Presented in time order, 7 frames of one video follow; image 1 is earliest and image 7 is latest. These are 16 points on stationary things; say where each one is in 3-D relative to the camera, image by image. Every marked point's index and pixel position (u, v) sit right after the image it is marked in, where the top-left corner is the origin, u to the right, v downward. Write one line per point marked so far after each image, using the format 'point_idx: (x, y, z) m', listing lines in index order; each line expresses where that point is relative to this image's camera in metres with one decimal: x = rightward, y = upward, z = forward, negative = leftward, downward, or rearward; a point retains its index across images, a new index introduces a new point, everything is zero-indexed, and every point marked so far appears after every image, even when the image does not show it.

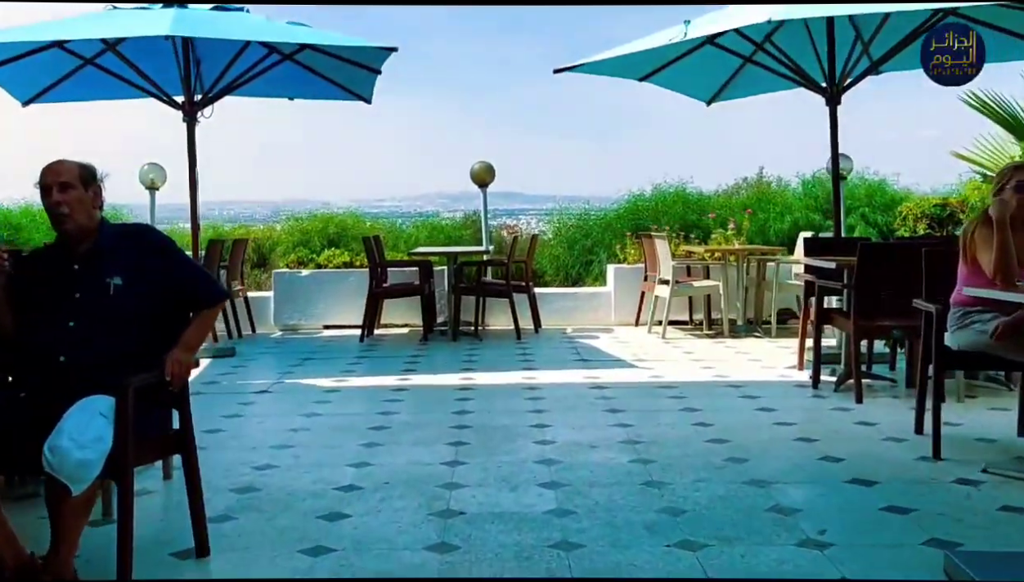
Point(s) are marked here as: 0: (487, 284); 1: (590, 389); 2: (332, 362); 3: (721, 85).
0: (-0.2, 0.0, +8.8) m
1: (+0.5, -0.6, +6.0) m
2: (-1.4, -0.5, +7.5) m
3: (+1.9, +1.9, +8.7) m
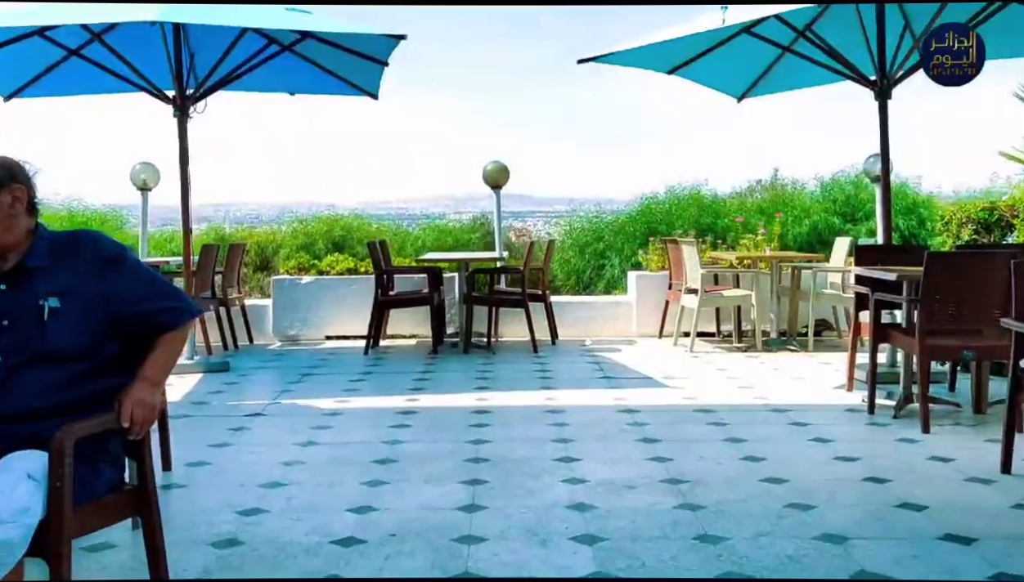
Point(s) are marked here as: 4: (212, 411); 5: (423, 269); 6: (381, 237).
0: (-0.1, 0.0, +8.2) m
1: (+0.6, -0.7, +5.4) m
2: (-1.2, -0.6, +6.9) m
3: (+2.0, +1.8, +8.1) m
4: (-1.7, -0.7, +5.6) m
5: (-0.7, +0.2, +8.1) m
6: (-1.6, +0.6, +12.1) m
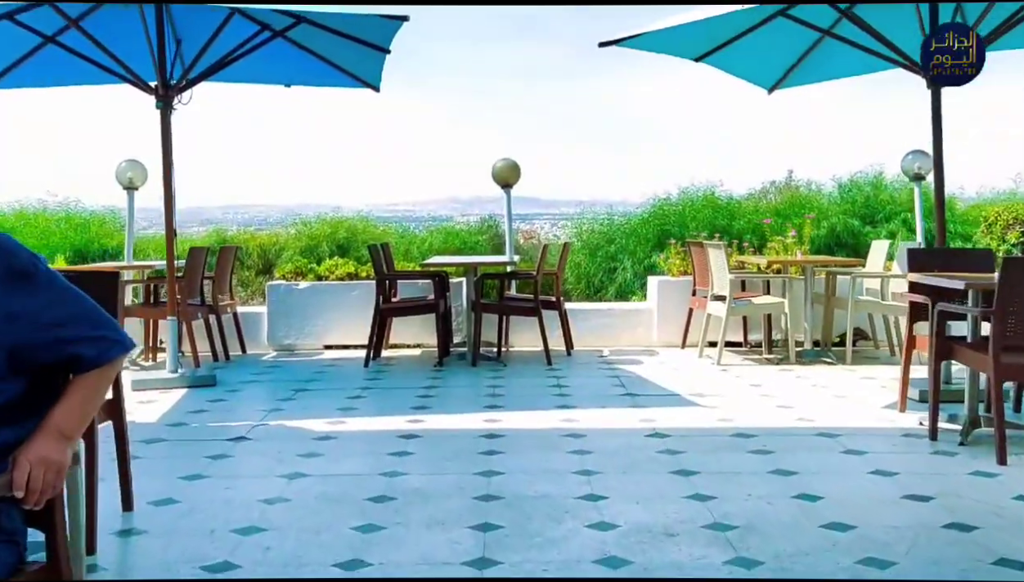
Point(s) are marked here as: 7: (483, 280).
0: (0.0, -0.1, +7.6) m
1: (+0.7, -0.7, +4.8) m
2: (-1.1, -0.6, +6.3) m
3: (+2.1, +1.7, +7.5) m
4: (-1.6, -0.7, +5.0) m
5: (-0.6, +0.1, +7.5) m
6: (-1.5, +0.6, +11.5) m
7: (-0.2, +0.1, +7.5) m
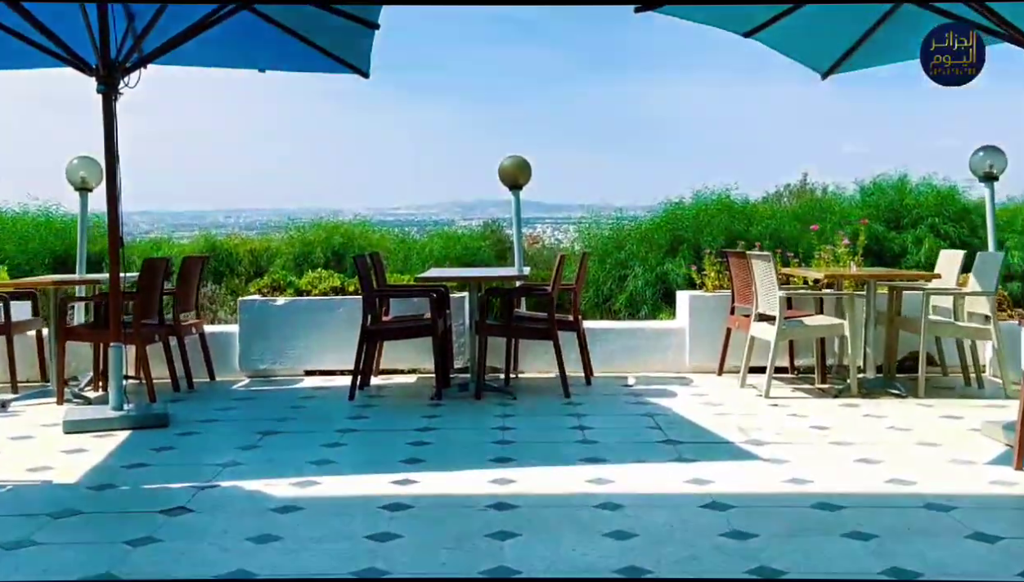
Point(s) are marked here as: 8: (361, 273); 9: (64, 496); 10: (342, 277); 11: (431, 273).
0: (+0.1, -0.2, +6.5) m
1: (+0.7, -0.8, +3.7) m
2: (-1.1, -0.8, +5.2) m
3: (+2.2, +1.6, +6.4) m
4: (-1.6, -0.8, +3.9) m
5: (-0.6, 0.0, +6.4) m
6: (-1.4, +0.5, +10.4) m
7: (-0.1, 0.0, +6.4) m
8: (-1.0, +0.1, +6.4) m
9: (-1.8, -0.8, +4.0) m
10: (-1.3, +0.1, +7.5) m
11: (-0.5, +0.1, +6.6) m
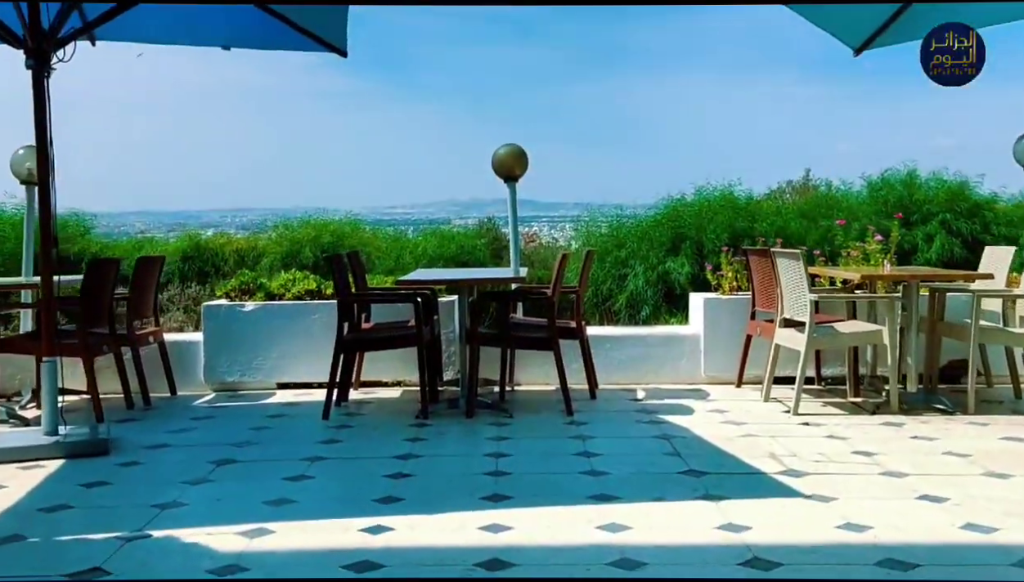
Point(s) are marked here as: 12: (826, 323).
0: (0.0, -0.2, +5.7) m
1: (+0.7, -0.8, +3.0) m
2: (-1.1, -0.8, +4.4) m
3: (+2.1, +1.6, +5.7) m
4: (-1.6, -0.9, +3.2) m
5: (-0.6, 0.0, +5.7) m
6: (-1.4, +0.4, +9.7) m
7: (-0.2, -0.1, +5.7) m
8: (-1.0, +0.1, +5.6) m
9: (-1.8, -0.9, +3.3) m
10: (-1.3, +0.1, +6.7) m
11: (-0.6, +0.1, +5.8) m
12: (+1.8, -0.2, +5.8) m
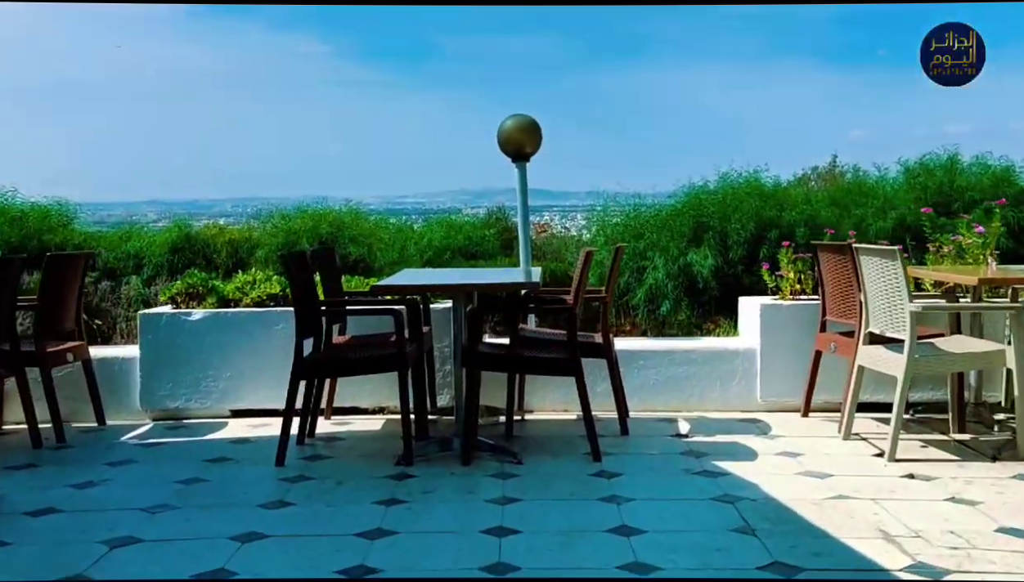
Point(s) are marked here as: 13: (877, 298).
0: (+0.1, -0.3, +4.5) m
1: (+0.7, -0.9, +1.7) m
2: (-1.1, -0.8, +3.2) m
3: (+2.2, +1.6, +4.4) m
4: (-1.6, -0.9, +1.9) m
5: (-0.6, -0.1, +4.4) m
6: (-1.4, +0.4, +8.4) m
7: (-0.1, -0.1, +4.4) m
8: (-0.9, +0.1, +4.4) m
9: (-1.8, -0.9, +2.0) m
10: (-1.3, +0.1, +5.5) m
11: (-0.5, +0.1, +4.6) m
12: (+1.9, -0.2, +4.5) m
13: (+1.6, 0.0, +4.5) m
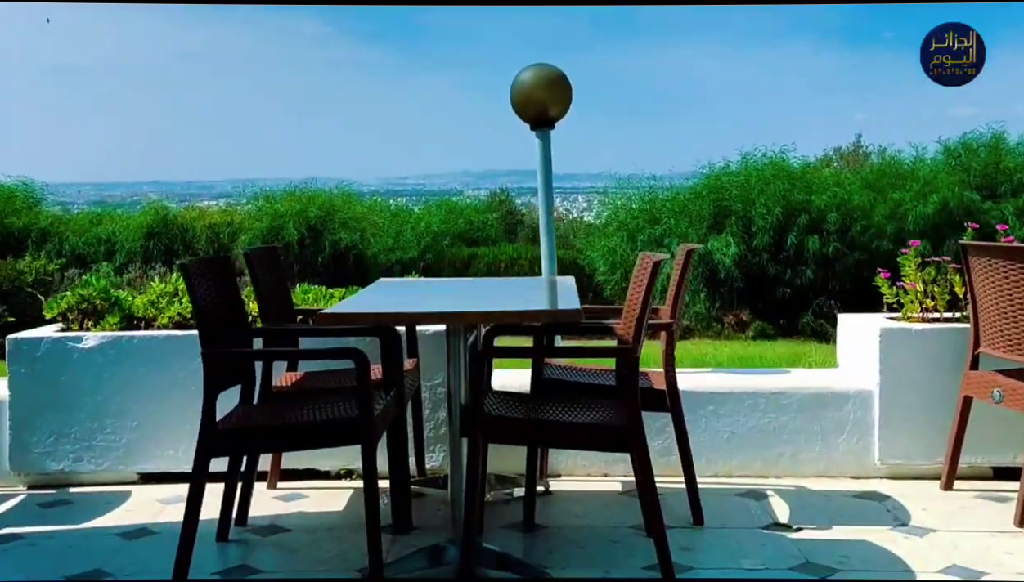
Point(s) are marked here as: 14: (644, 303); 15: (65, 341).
0: (+0.1, -0.3, +3.0) m
1: (+0.8, -1.0, +0.2) m
2: (-1.0, -0.9, +1.7) m
3: (+2.3, +1.5, +2.8) m
4: (-1.5, -1.0, +0.4) m
5: (-0.5, -0.1, +2.9) m
6: (-1.3, +0.4, +6.9) m
7: (-0.1, -0.2, +2.9) m
8: (-0.9, 0.0, +2.9) m
9: (-1.7, -1.0, +0.5) m
10: (-1.2, 0.0, +4.0) m
11: (-0.4, 0.0, +3.0) m
12: (+1.9, -0.3, +3.0) m
13: (+1.7, -0.1, +3.0) m
14: (+0.4, 0.0, +2.9) m
15: (-1.7, -0.2, +3.7) m
